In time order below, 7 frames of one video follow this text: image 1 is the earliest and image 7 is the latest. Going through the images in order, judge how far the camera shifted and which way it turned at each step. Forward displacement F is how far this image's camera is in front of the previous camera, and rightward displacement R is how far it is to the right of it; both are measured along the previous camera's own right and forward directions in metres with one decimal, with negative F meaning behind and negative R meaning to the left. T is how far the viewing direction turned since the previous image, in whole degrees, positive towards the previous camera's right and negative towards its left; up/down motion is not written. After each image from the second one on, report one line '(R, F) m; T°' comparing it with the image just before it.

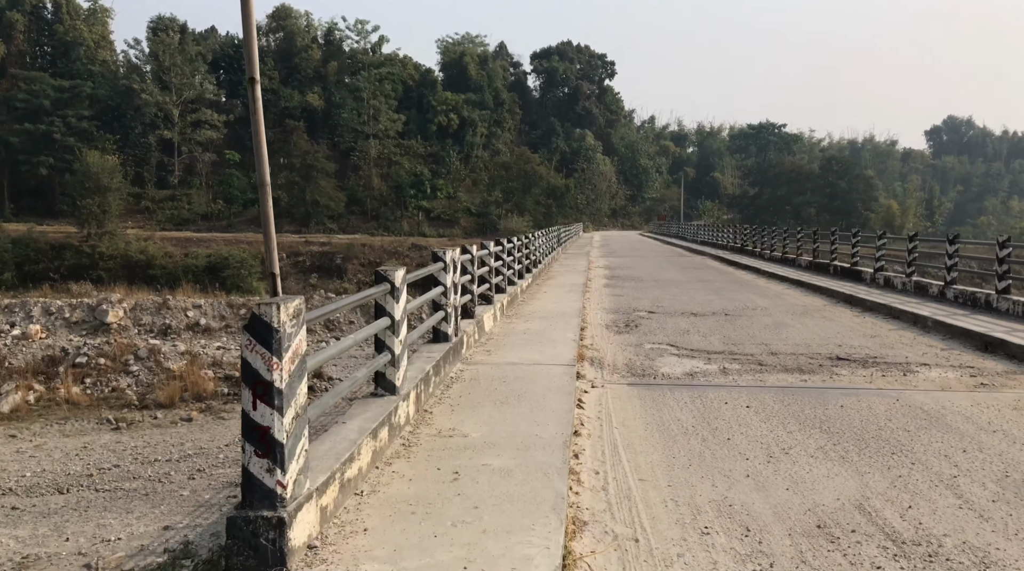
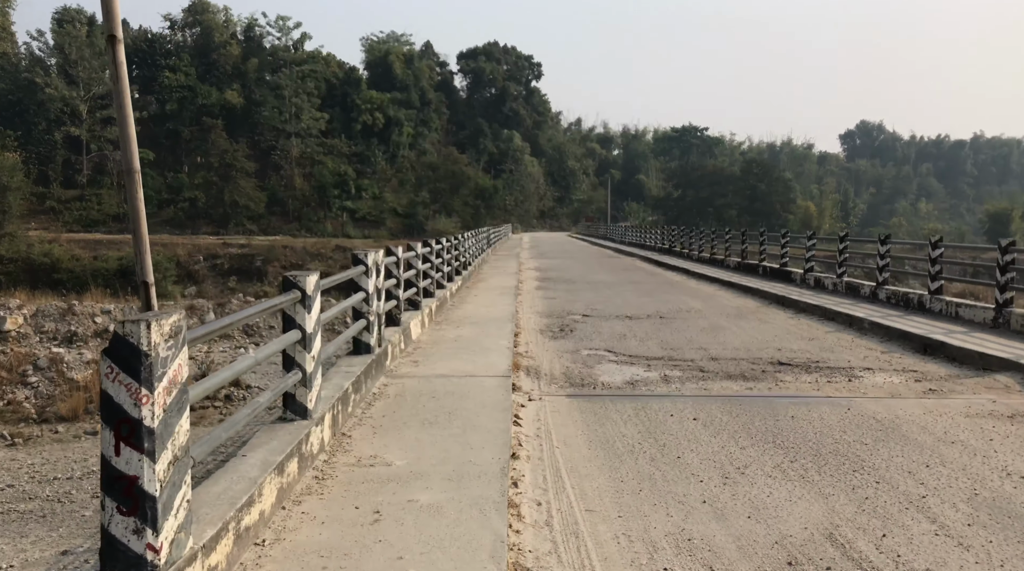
(0.0, +0.5) m; +5°
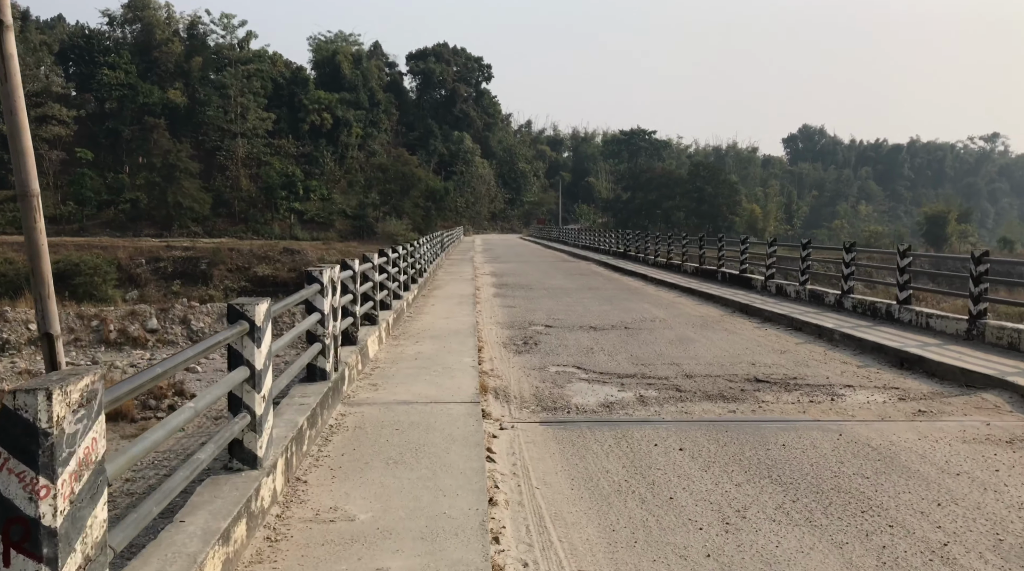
(-0.1, +0.5) m; +3°
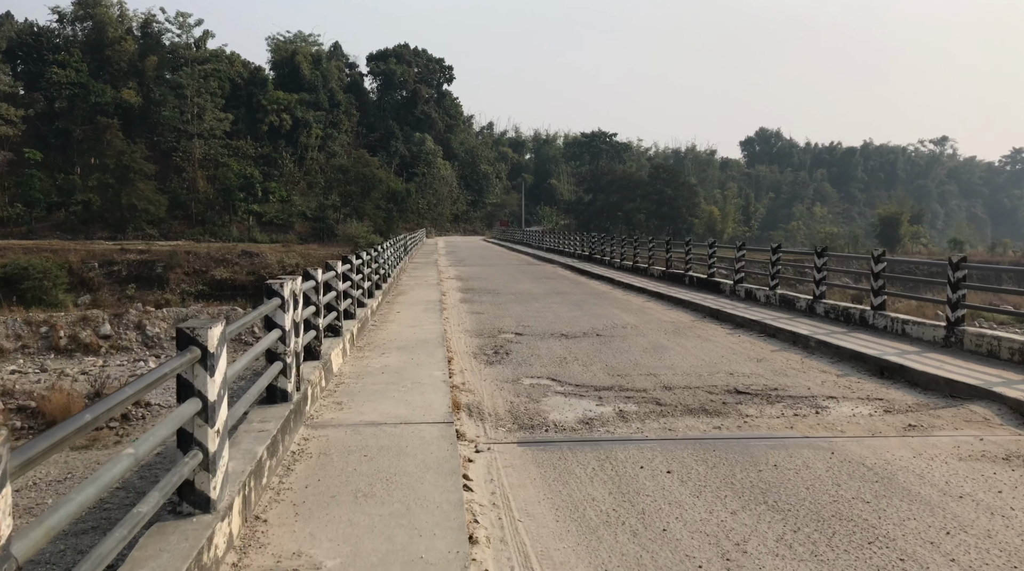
(-0.1, +0.4) m; +3°
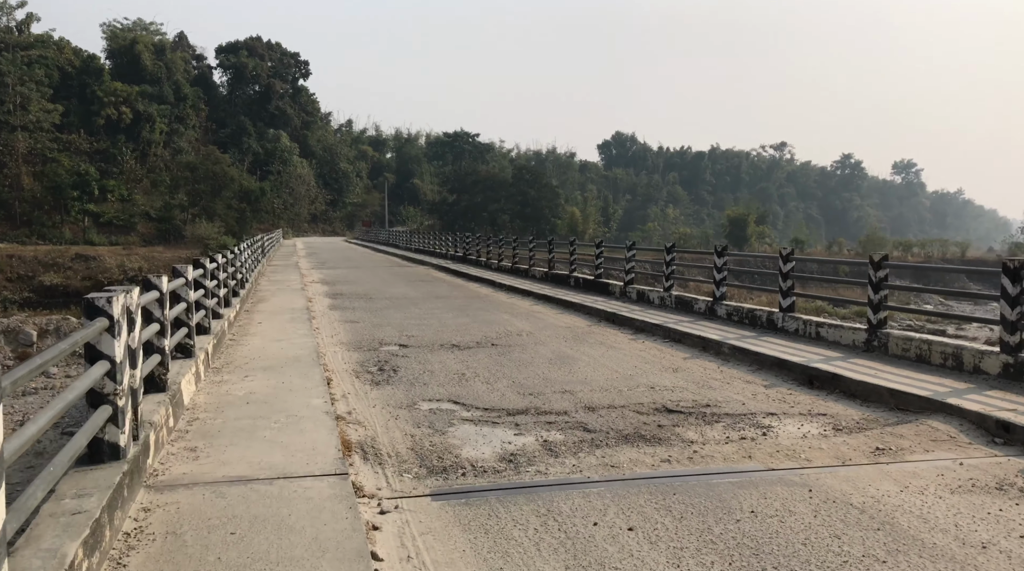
(-0.3, +1.2) m; +9°
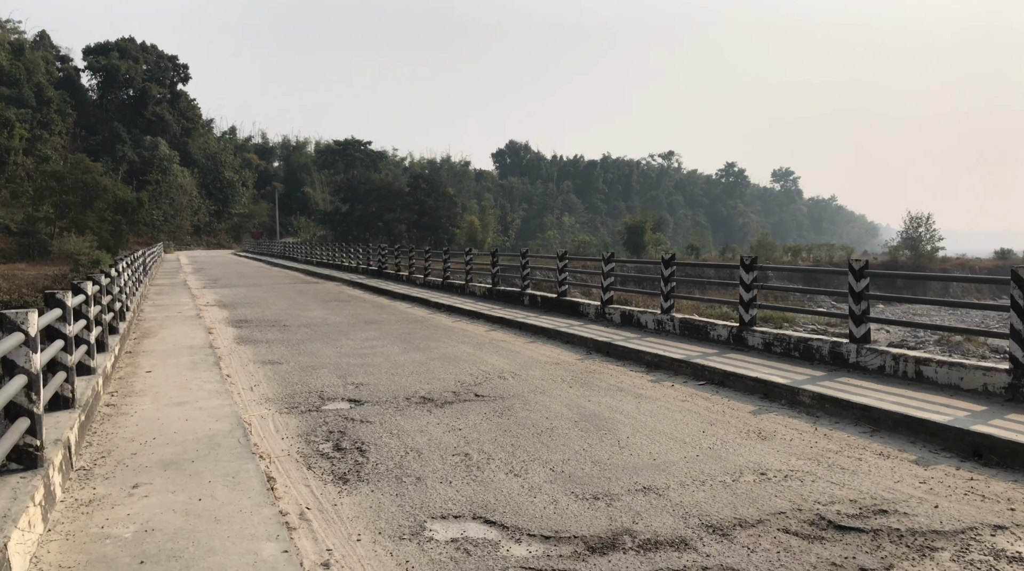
(-0.9, +2.6) m; +7°
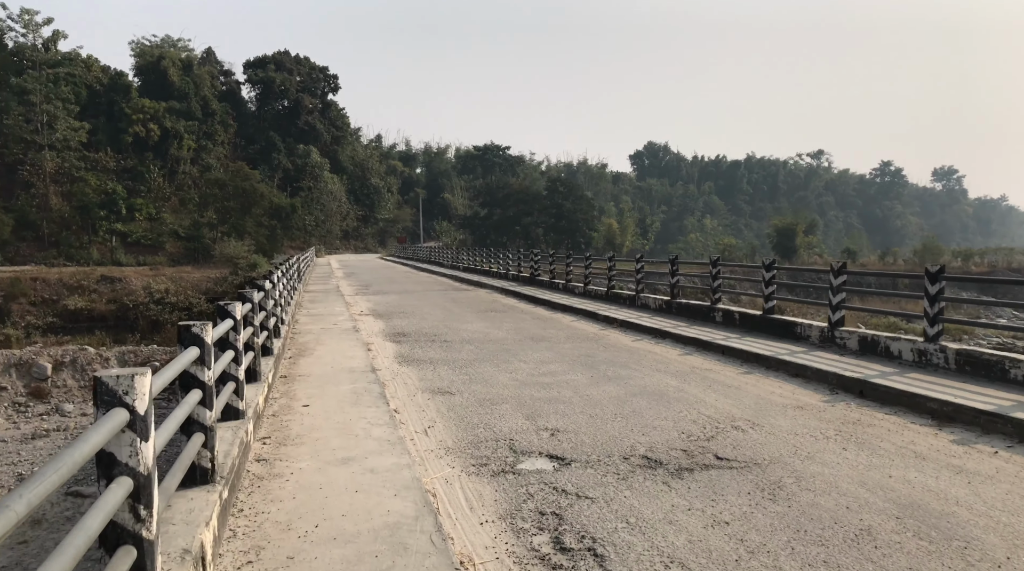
(-0.8, +1.7) m; -9°
